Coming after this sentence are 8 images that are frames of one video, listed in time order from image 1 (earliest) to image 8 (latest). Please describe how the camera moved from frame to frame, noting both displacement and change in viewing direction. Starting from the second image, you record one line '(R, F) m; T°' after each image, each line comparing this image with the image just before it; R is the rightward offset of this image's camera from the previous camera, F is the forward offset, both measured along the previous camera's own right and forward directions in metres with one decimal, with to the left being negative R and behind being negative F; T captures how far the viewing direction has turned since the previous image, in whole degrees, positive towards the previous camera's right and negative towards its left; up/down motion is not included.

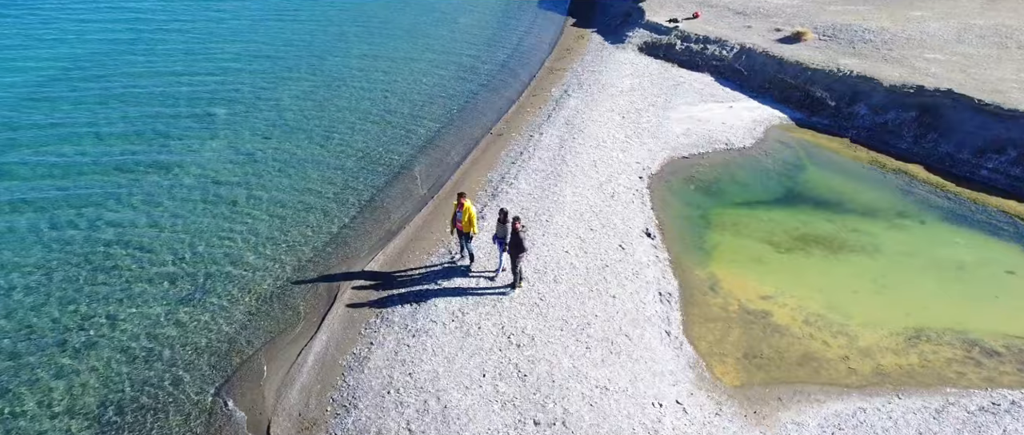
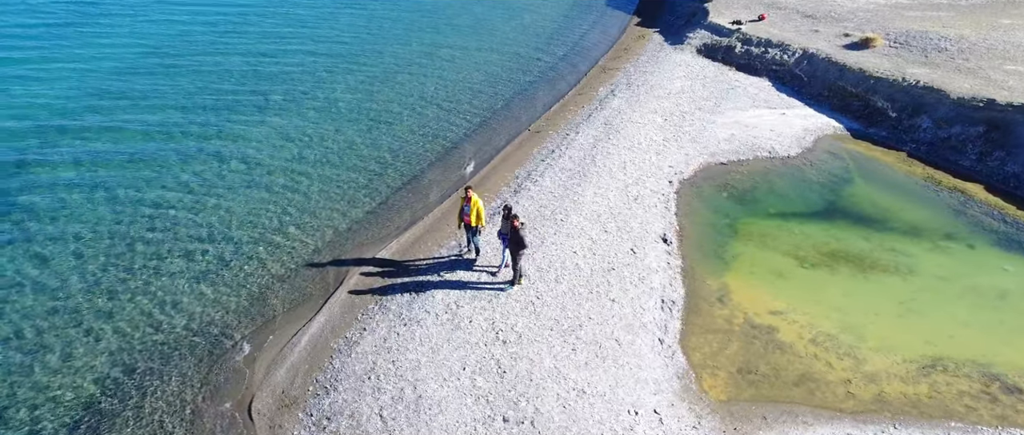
(+2.0, +0.1) m; -6°
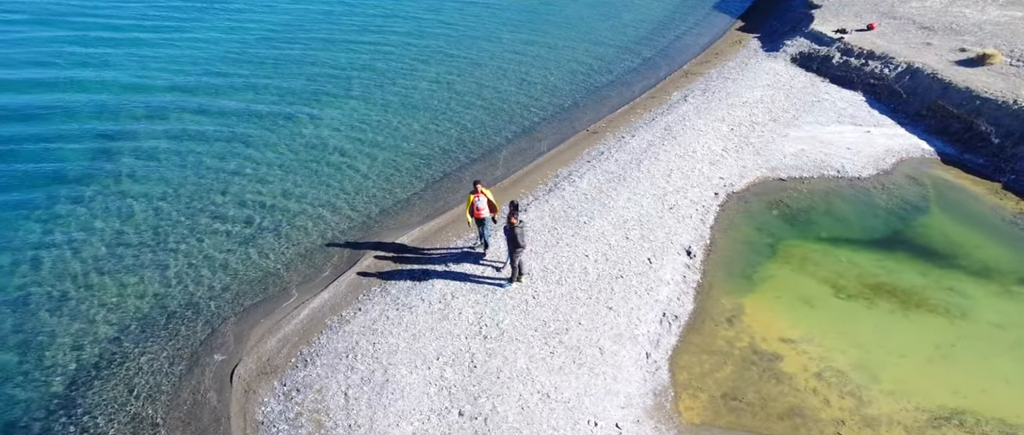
(+2.9, +0.3) m; -9°
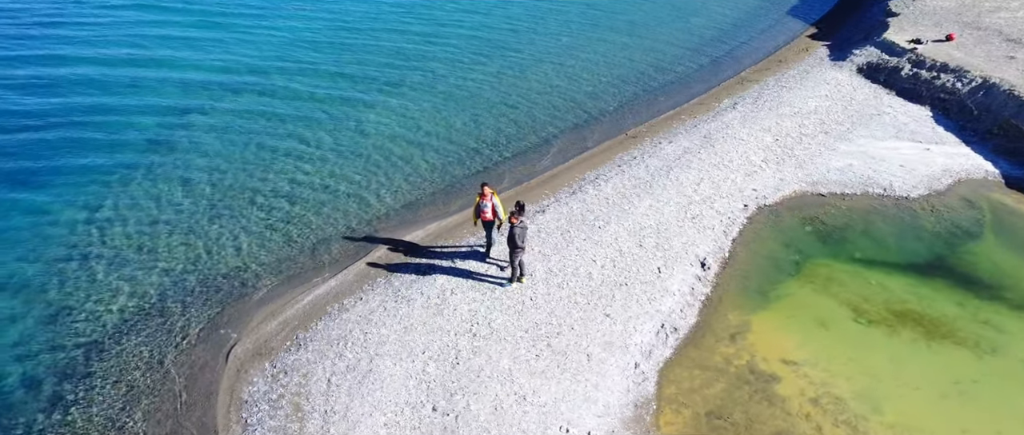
(+1.9, +0.1) m; -6°
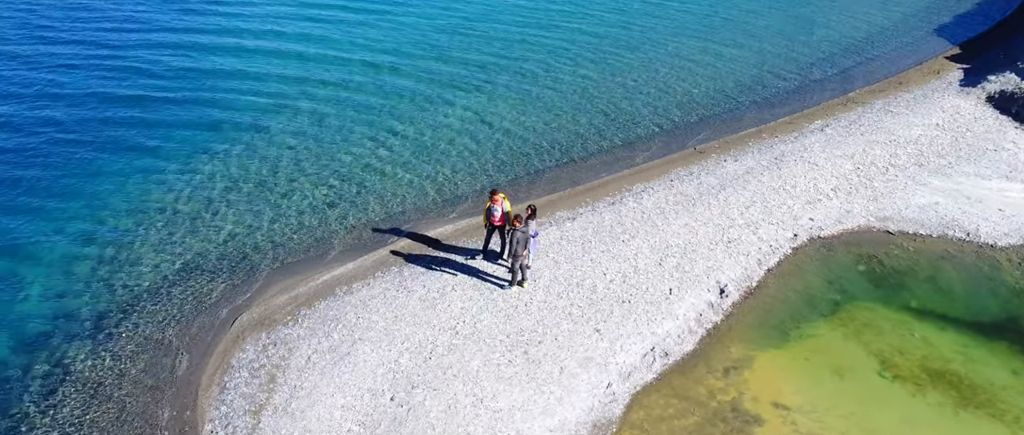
(+3.3, +0.1) m; -10°
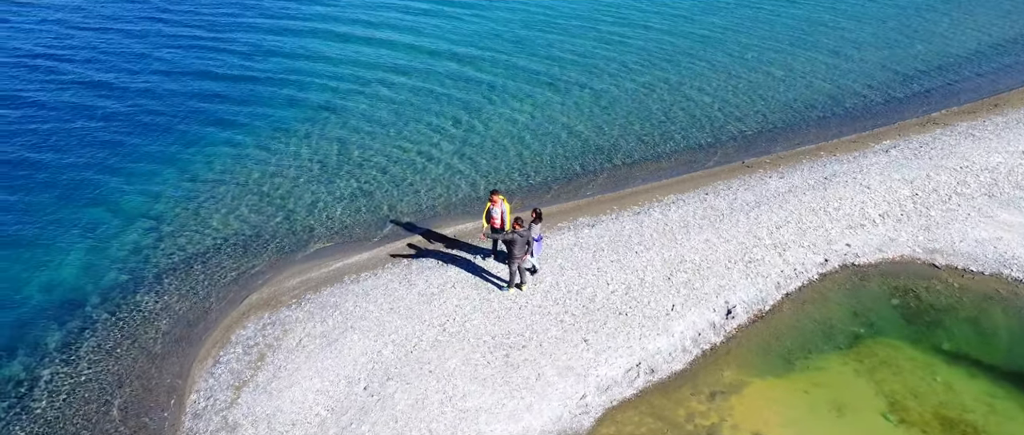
(+2.4, 0.0) m; -7°
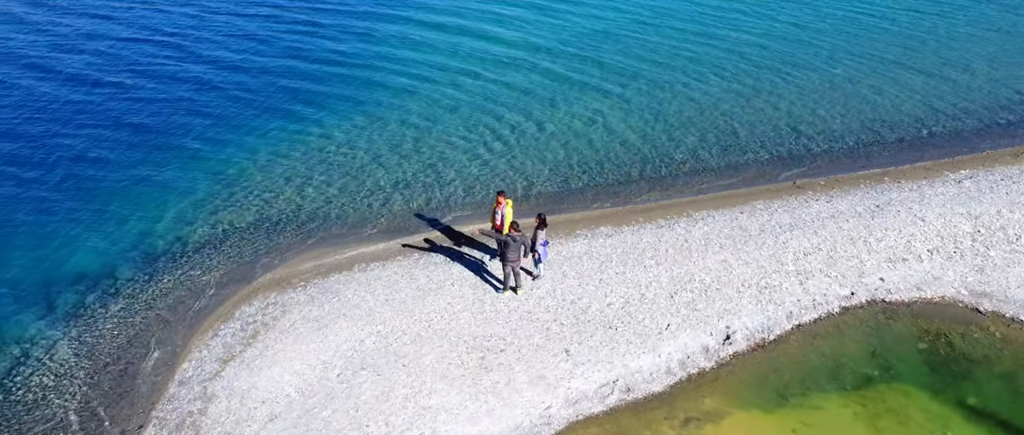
(+2.7, 0.0) m; -8°
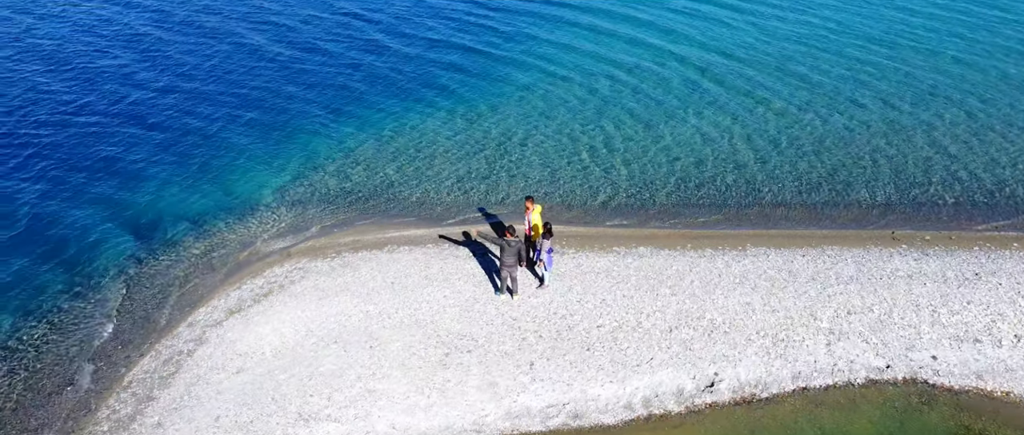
(+5.0, +0.1) m; -14°
